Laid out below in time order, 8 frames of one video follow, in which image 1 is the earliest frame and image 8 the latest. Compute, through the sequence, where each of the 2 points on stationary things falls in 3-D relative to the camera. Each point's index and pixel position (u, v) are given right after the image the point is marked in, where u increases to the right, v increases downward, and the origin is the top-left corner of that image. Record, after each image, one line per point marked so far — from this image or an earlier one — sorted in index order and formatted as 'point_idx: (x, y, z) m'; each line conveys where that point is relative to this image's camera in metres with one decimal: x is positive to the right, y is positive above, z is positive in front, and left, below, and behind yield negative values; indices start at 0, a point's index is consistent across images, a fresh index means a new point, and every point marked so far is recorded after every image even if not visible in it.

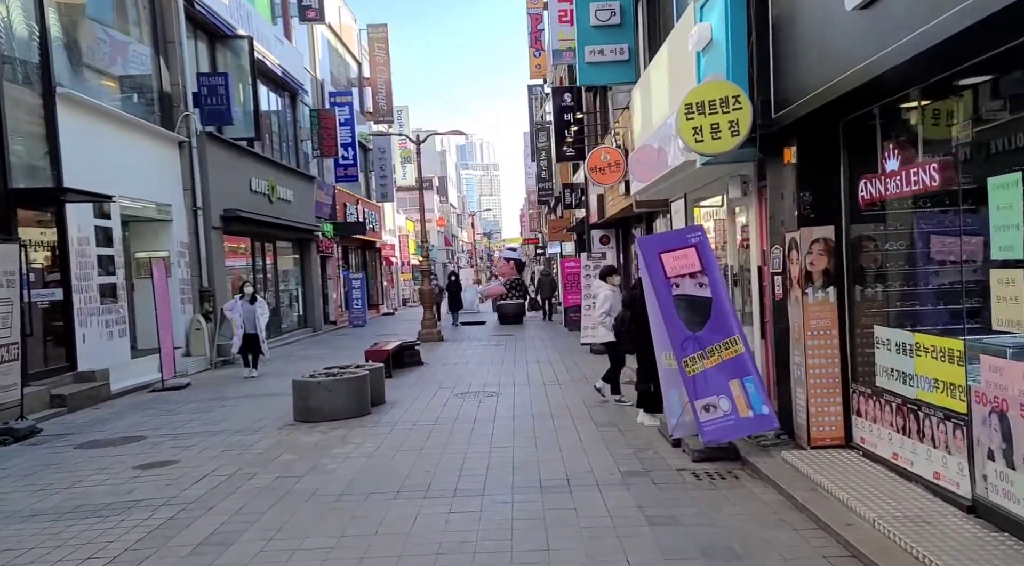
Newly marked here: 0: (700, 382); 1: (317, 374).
0: (+1.6, -0.8, +7.2) m
1: (-2.3, -1.1, +10.3) m
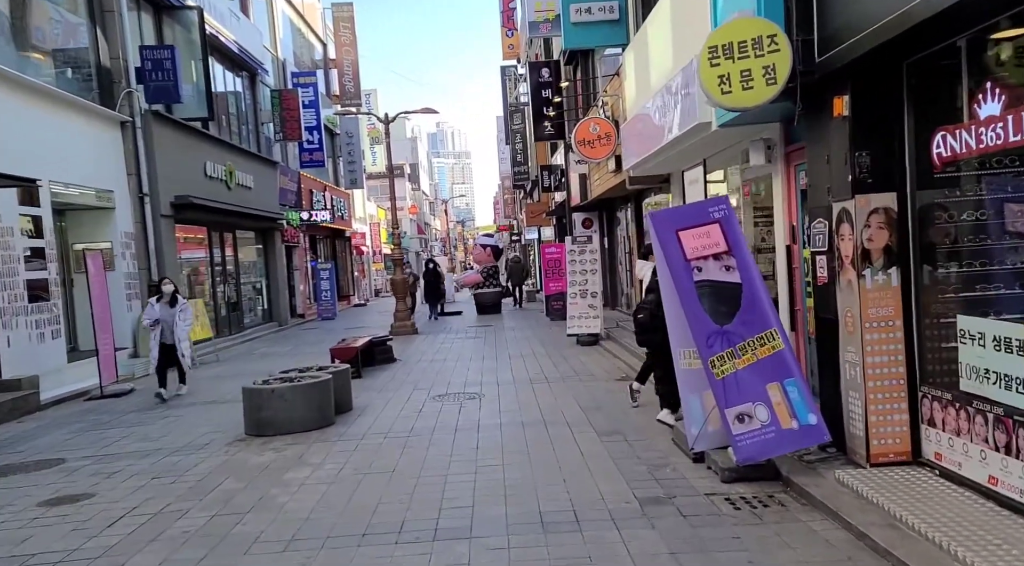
0: (+1.5, -0.7, +5.9) m
1: (-2.5, -1.0, +9.0) m
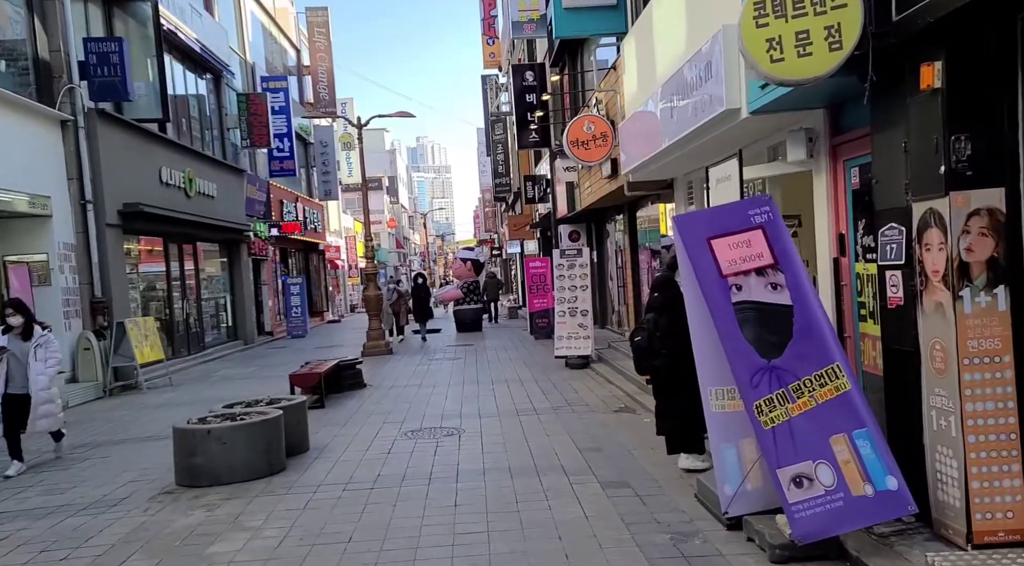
0: (+1.4, -0.8, +4.6) m
1: (-2.6, -1.2, +7.5) m
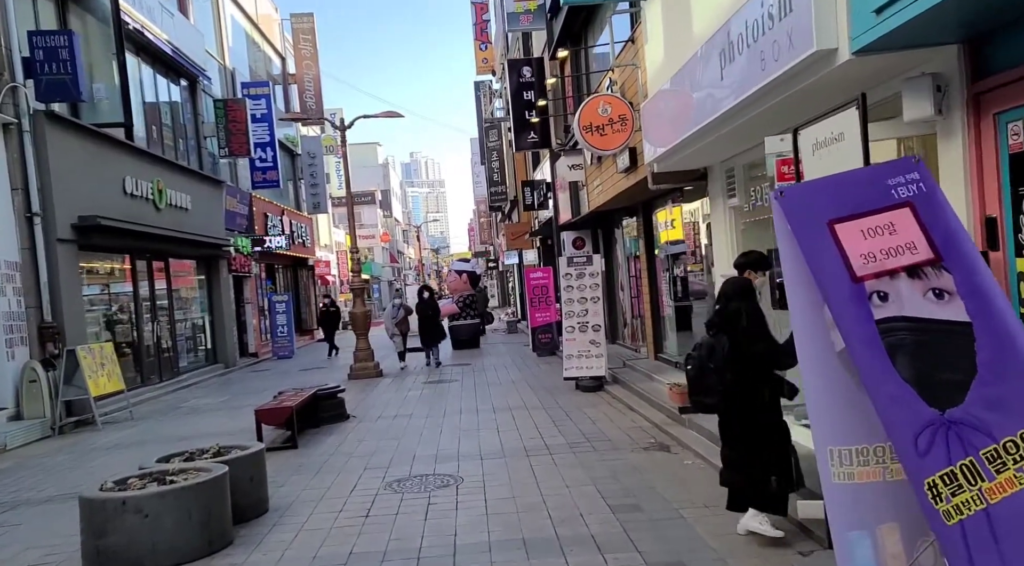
0: (+1.5, -0.8, +2.9) m
1: (-2.5, -1.3, +5.8) m
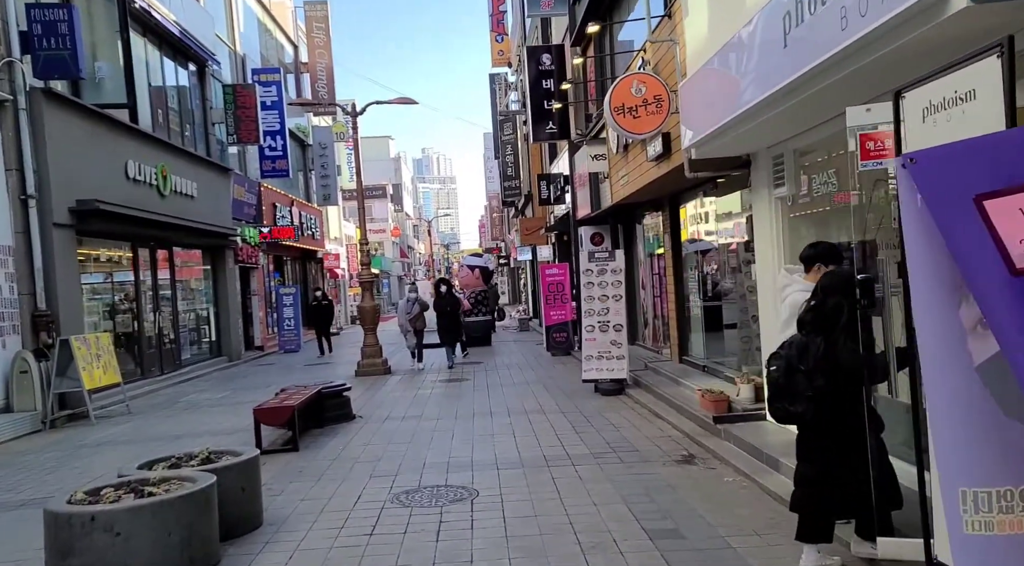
0: (+1.7, -0.8, +2.1) m
1: (-2.3, -1.2, +5.1) m
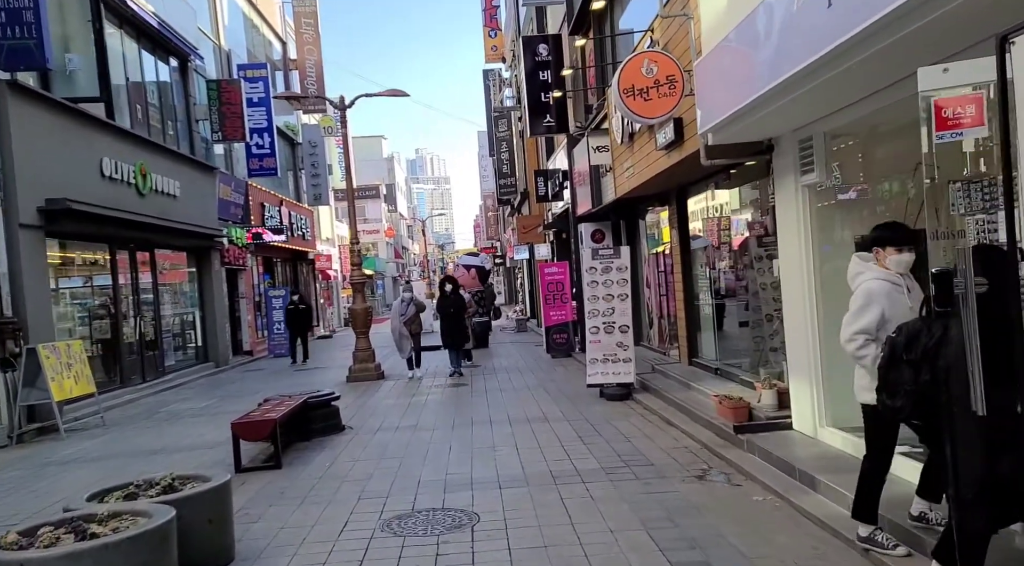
0: (+1.7, -0.8, +1.4) m
1: (-2.3, -1.2, +4.3) m
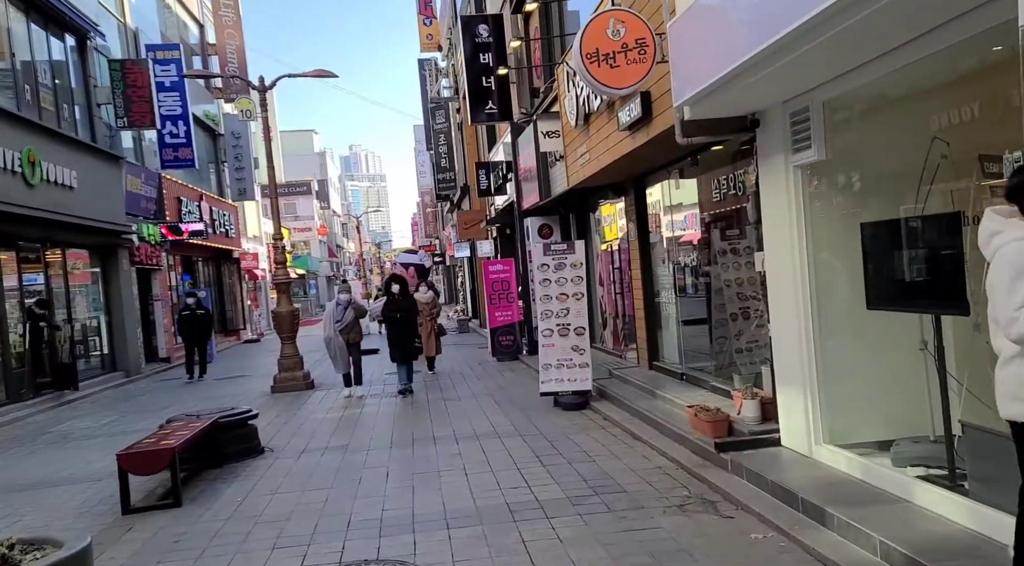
0: (+1.8, -0.8, +0.3) m
1: (-2.4, -1.3, +3.0) m
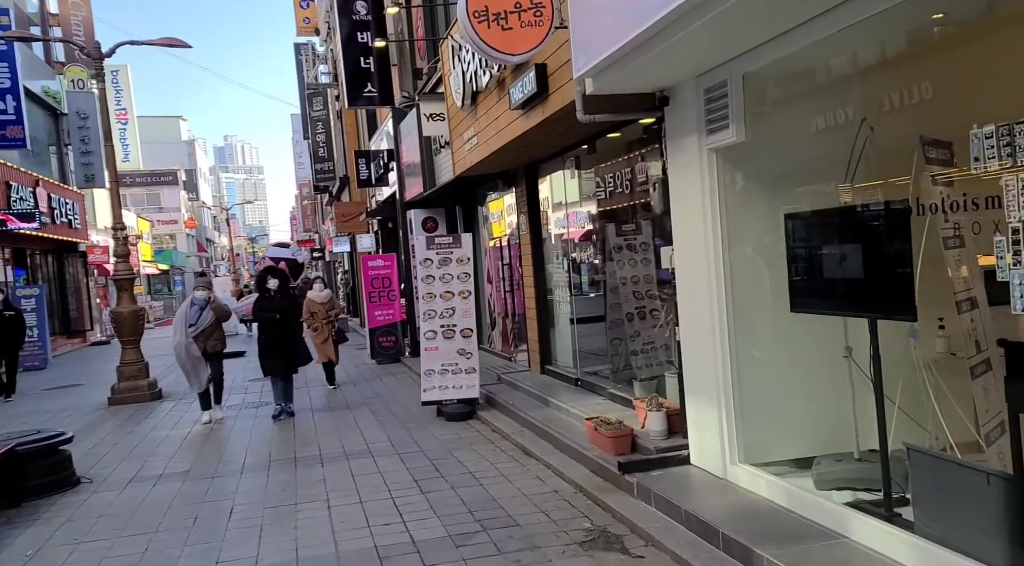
0: (+1.7, -0.8, -0.4) m
1: (-2.8, -1.2, +1.7) m
